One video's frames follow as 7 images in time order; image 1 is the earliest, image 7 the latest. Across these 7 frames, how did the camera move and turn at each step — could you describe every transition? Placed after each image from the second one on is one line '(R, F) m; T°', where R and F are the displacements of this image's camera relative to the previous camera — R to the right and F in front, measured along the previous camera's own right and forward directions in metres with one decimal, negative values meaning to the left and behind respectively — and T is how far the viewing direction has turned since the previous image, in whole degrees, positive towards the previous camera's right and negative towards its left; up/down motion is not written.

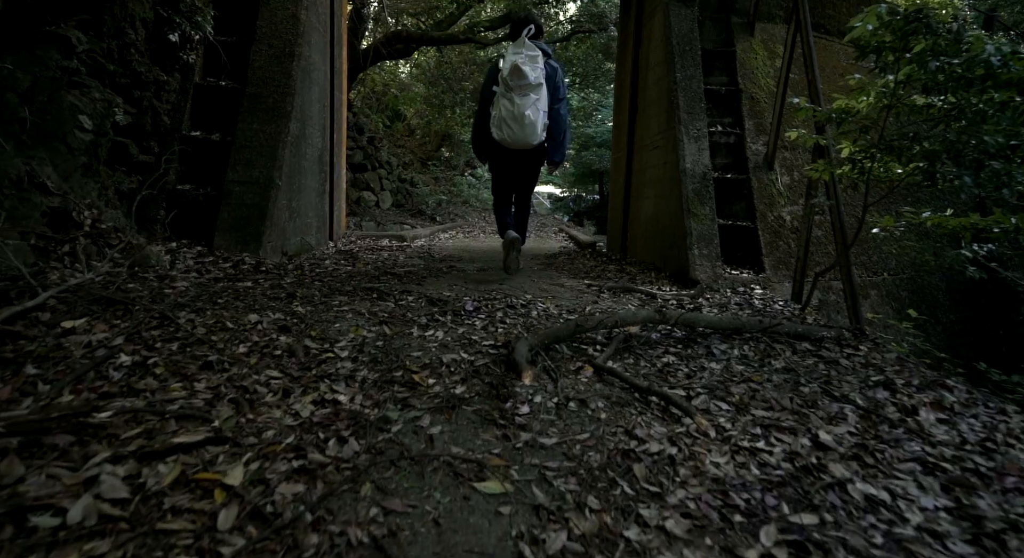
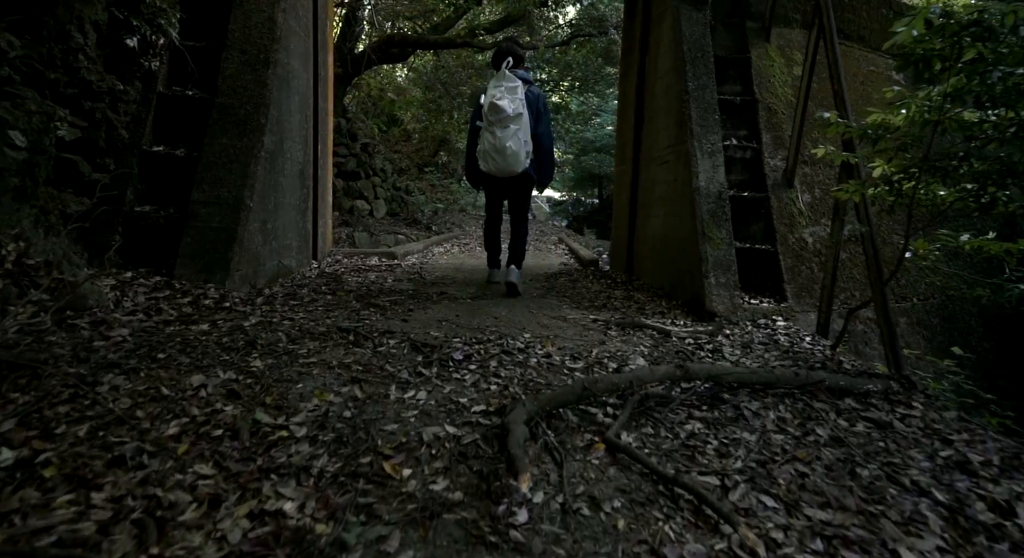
(0.0, +0.4) m; 0°
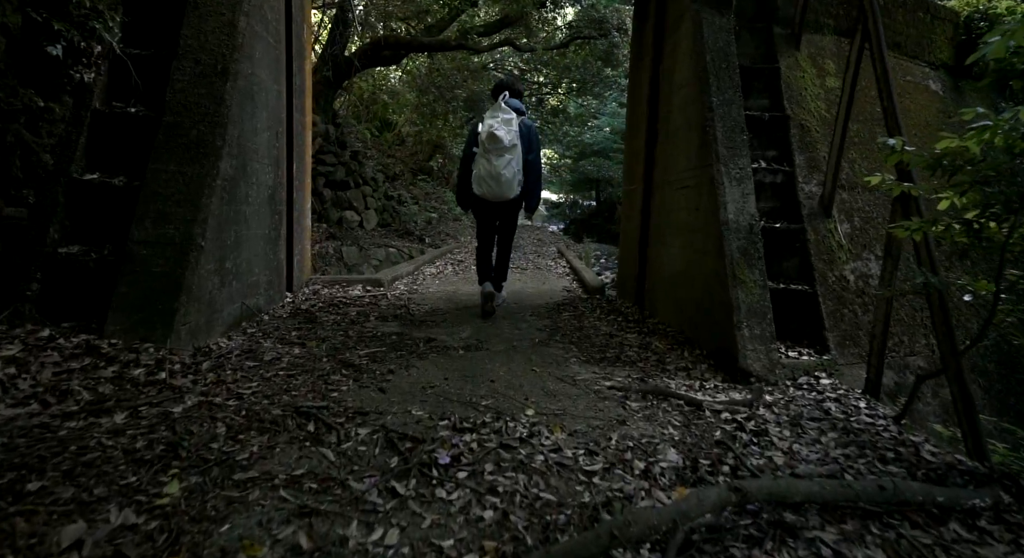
(0.0, +0.6) m; 0°
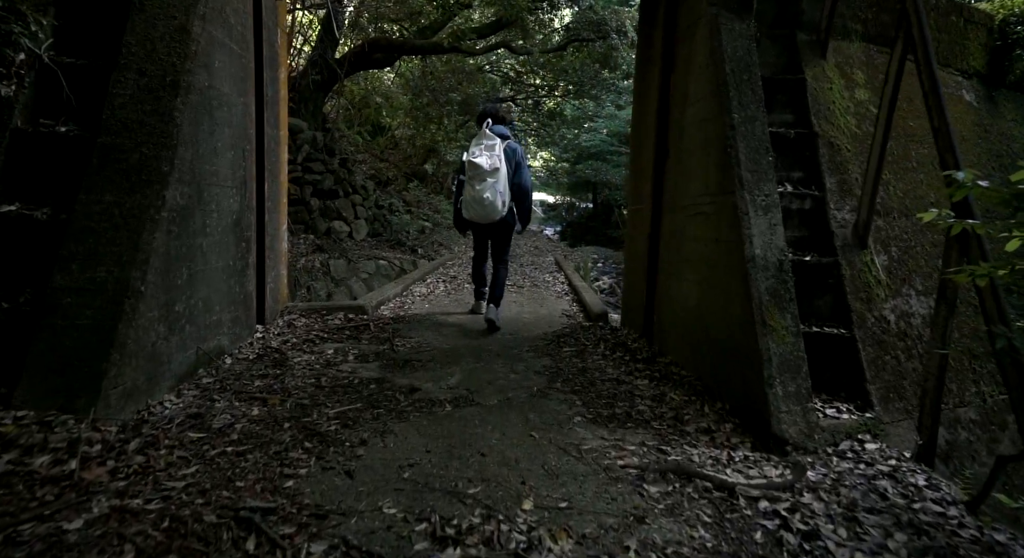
(0.0, +0.5) m; 0°
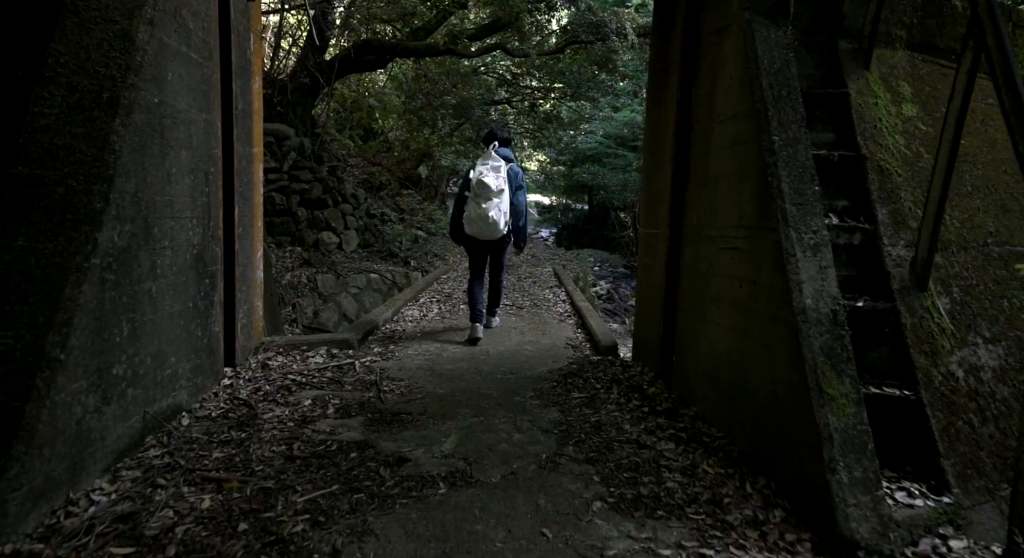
(0.0, +0.5) m; +1°
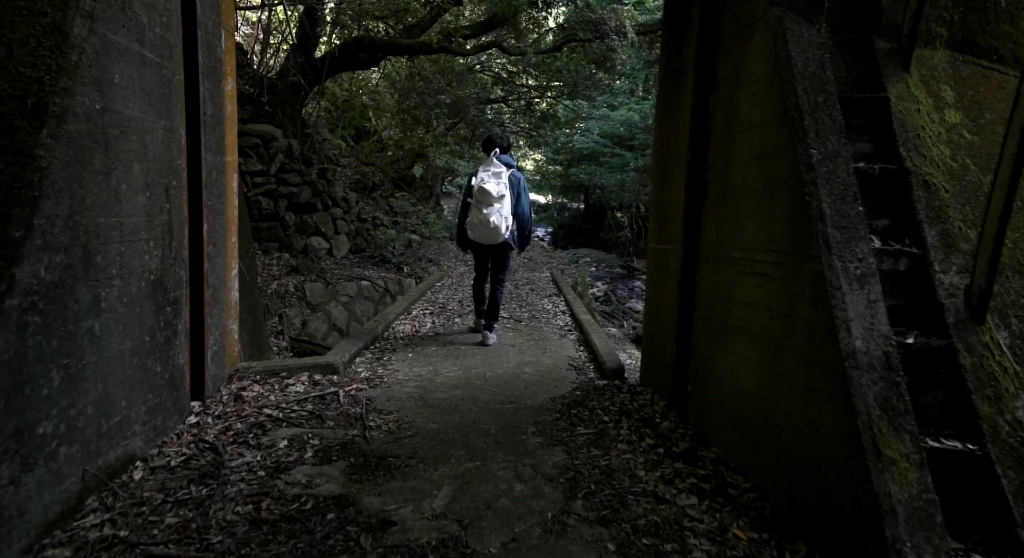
(0.0, +0.4) m; 0°
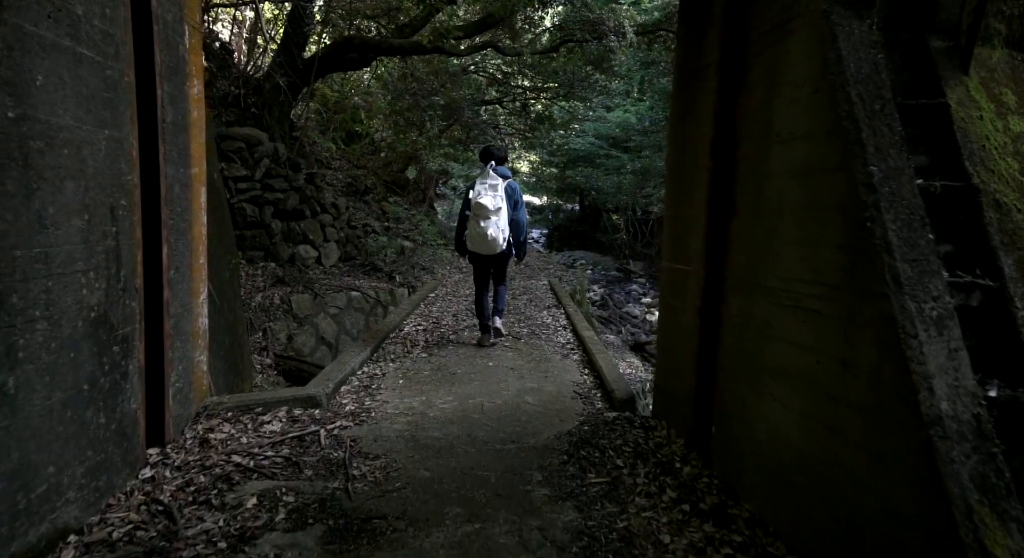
(0.0, +0.4) m; +1°
